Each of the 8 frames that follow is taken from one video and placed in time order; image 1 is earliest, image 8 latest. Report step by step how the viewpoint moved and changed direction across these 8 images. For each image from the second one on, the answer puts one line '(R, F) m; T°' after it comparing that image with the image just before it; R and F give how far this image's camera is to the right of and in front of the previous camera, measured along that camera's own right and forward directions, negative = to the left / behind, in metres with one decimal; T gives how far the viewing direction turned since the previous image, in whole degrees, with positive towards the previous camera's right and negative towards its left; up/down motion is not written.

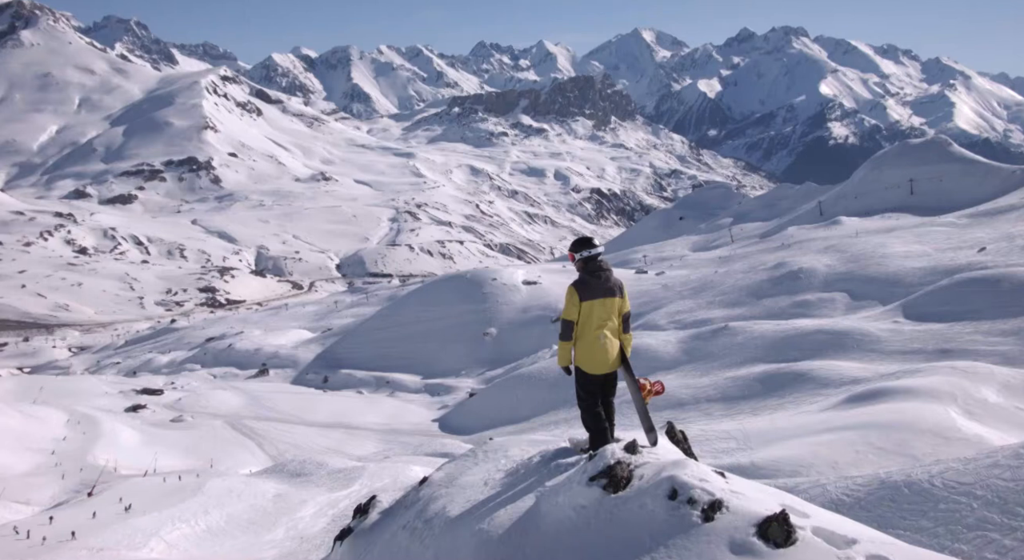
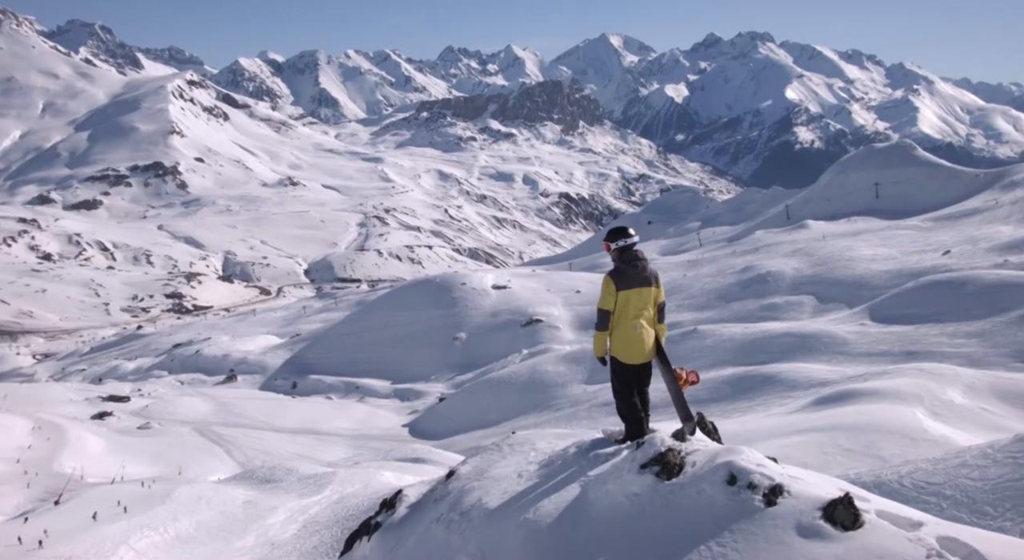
(-0.4, -0.1) m; +2°
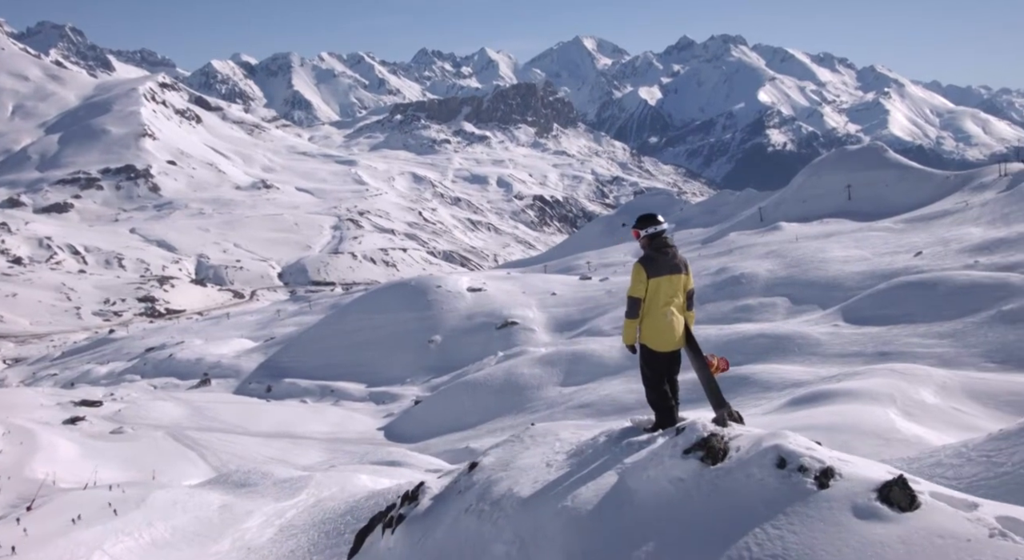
(-0.3, -0.2) m; +1°
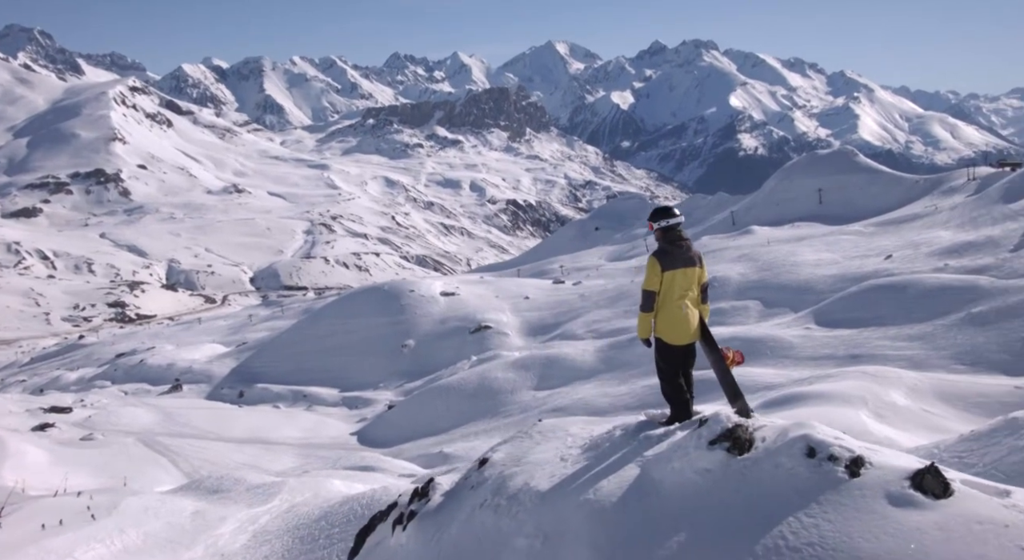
(-0.3, -0.1) m; +2°
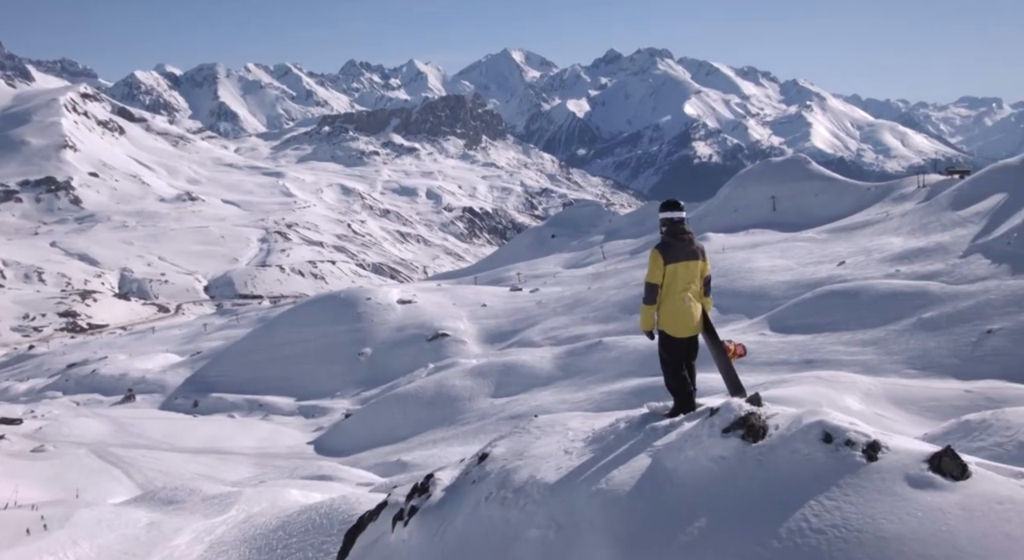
(0.0, +0.8) m; +3°
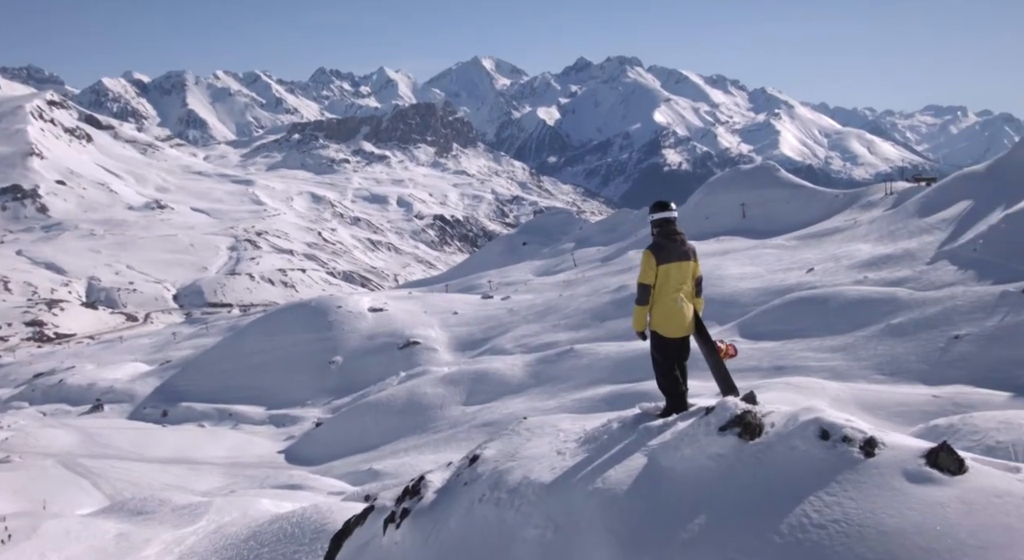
(+0.1, +0.8) m; +2°
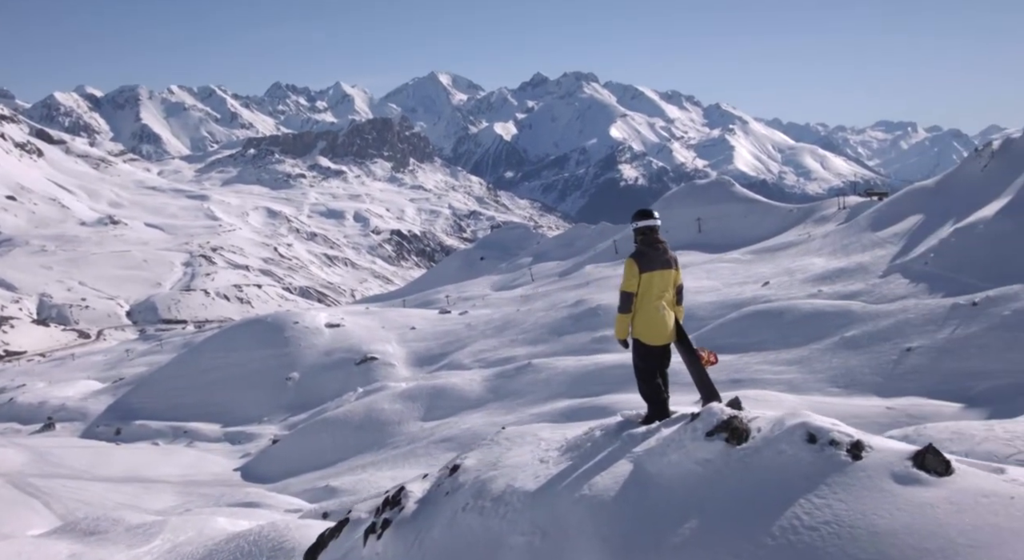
(-0.2, 0.0) m; +2°
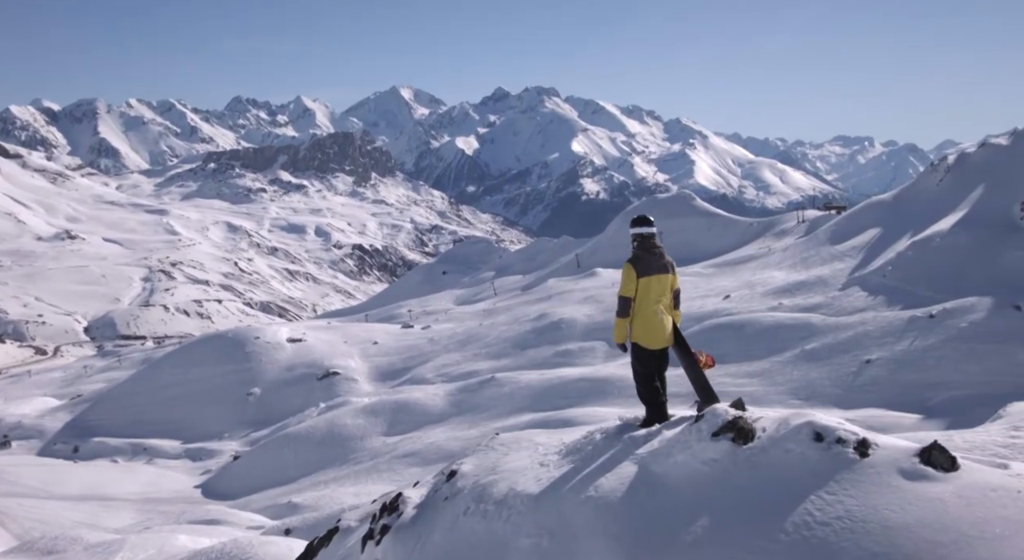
(-0.1, -0.1) m; +2°
